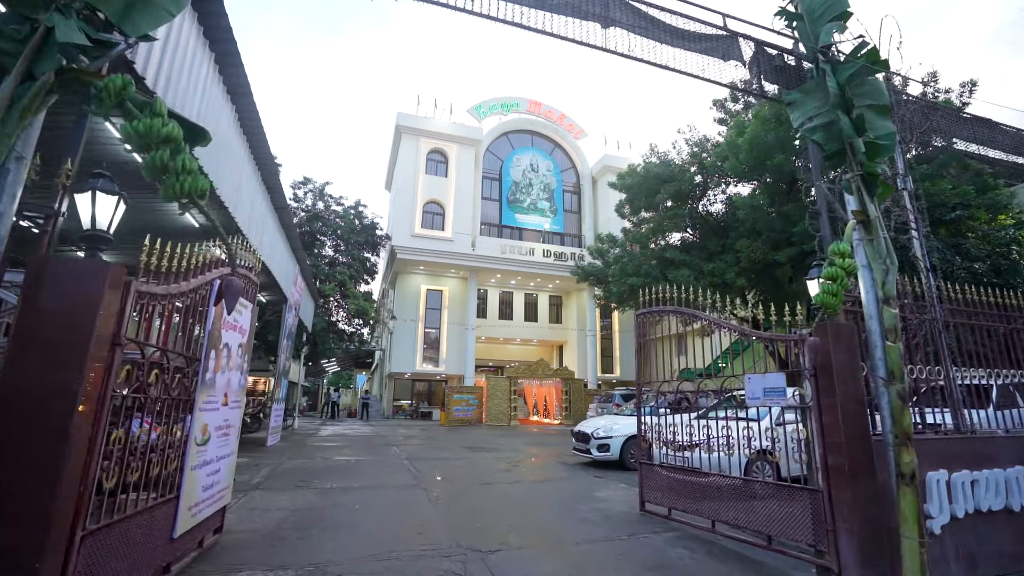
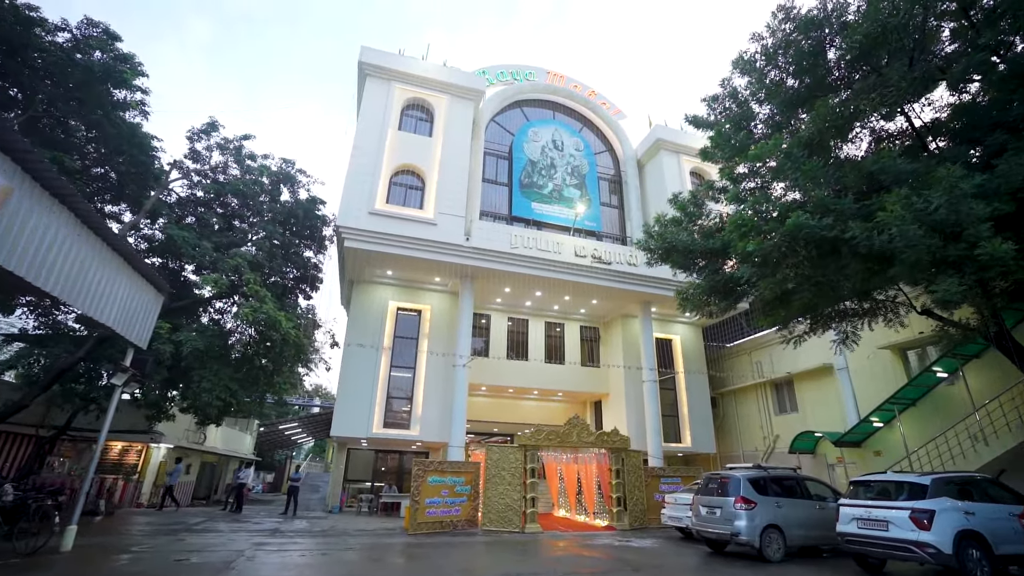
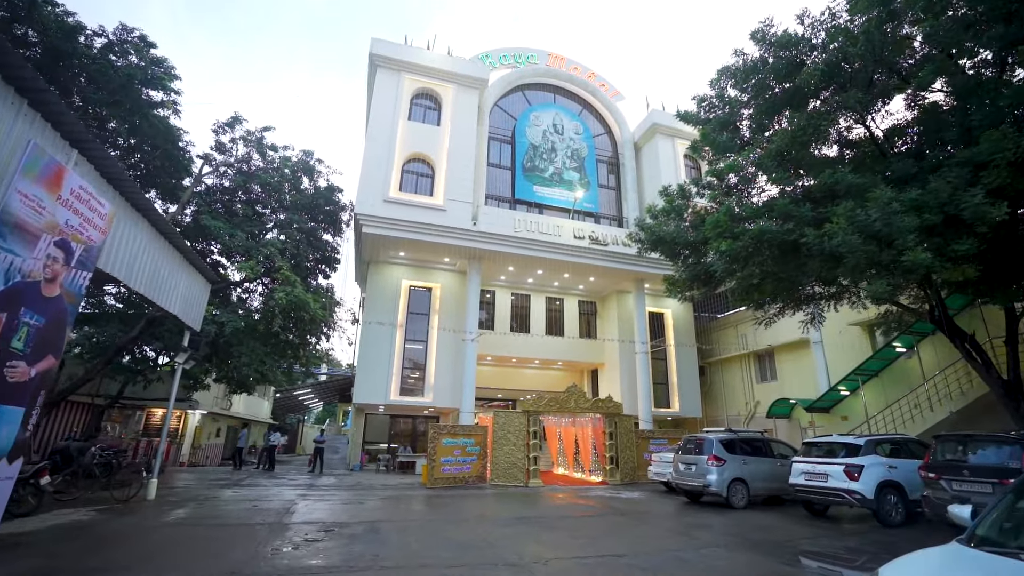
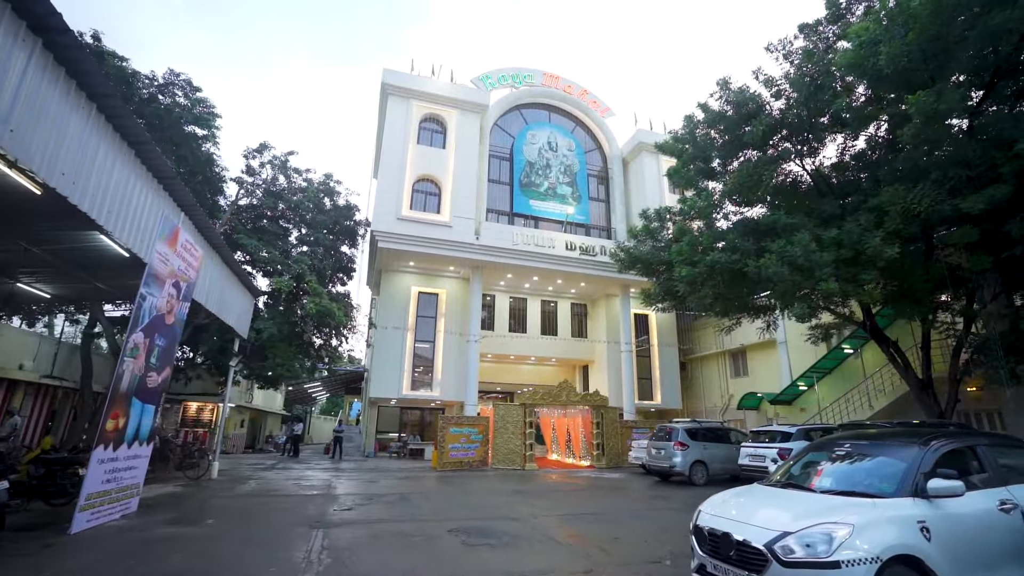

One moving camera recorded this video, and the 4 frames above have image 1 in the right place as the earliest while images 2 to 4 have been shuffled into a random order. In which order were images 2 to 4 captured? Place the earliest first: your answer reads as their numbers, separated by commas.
4, 3, 2
